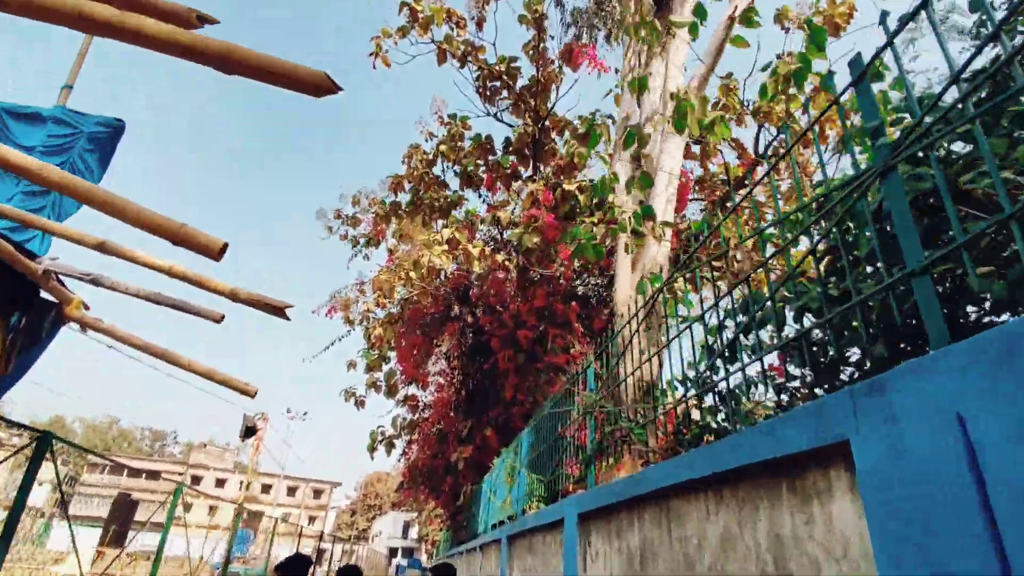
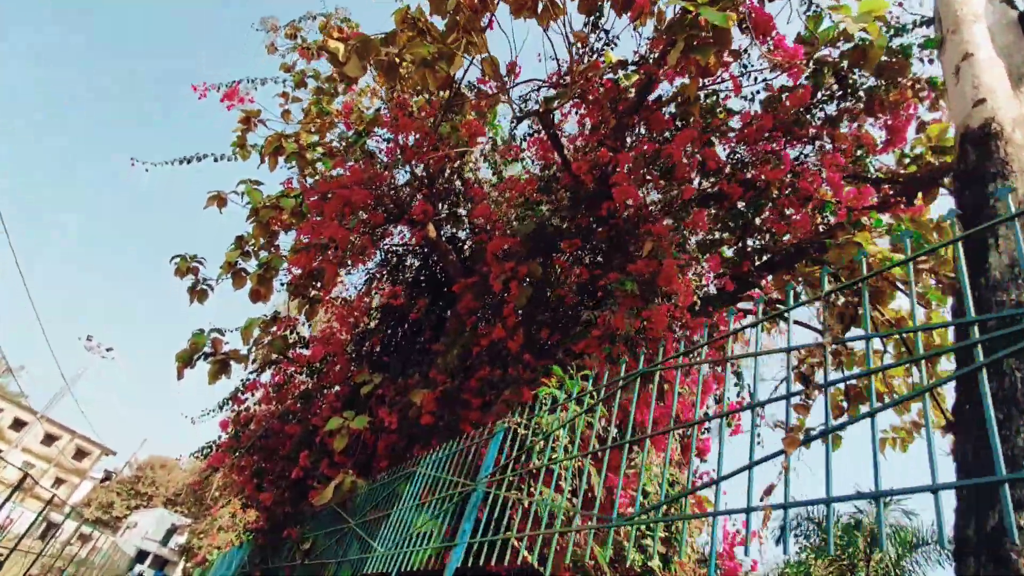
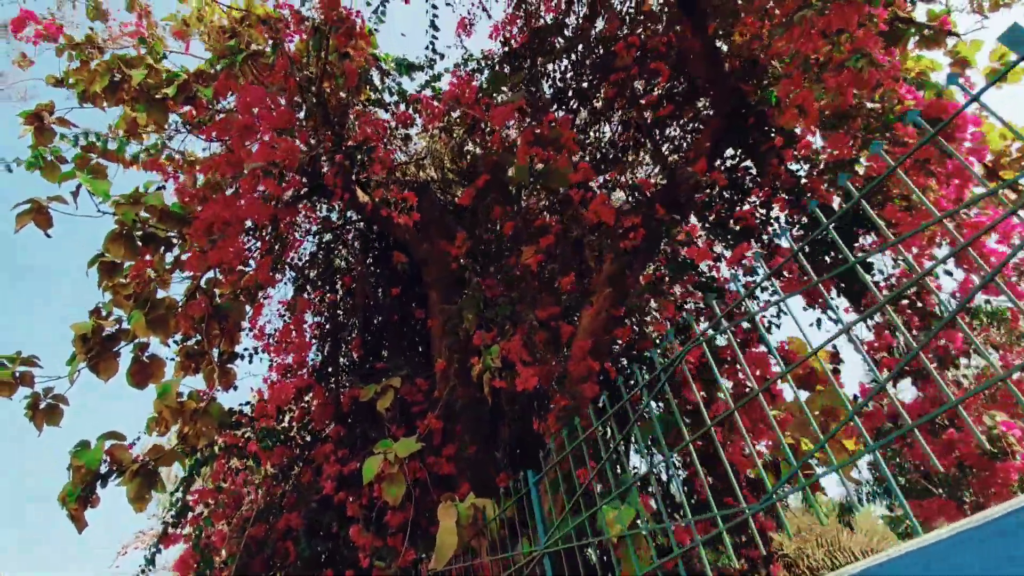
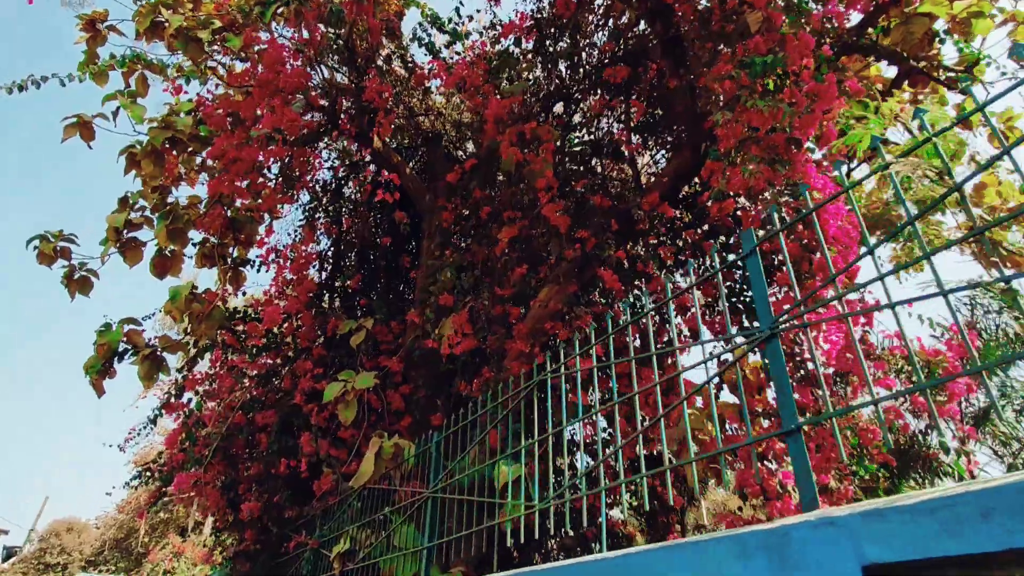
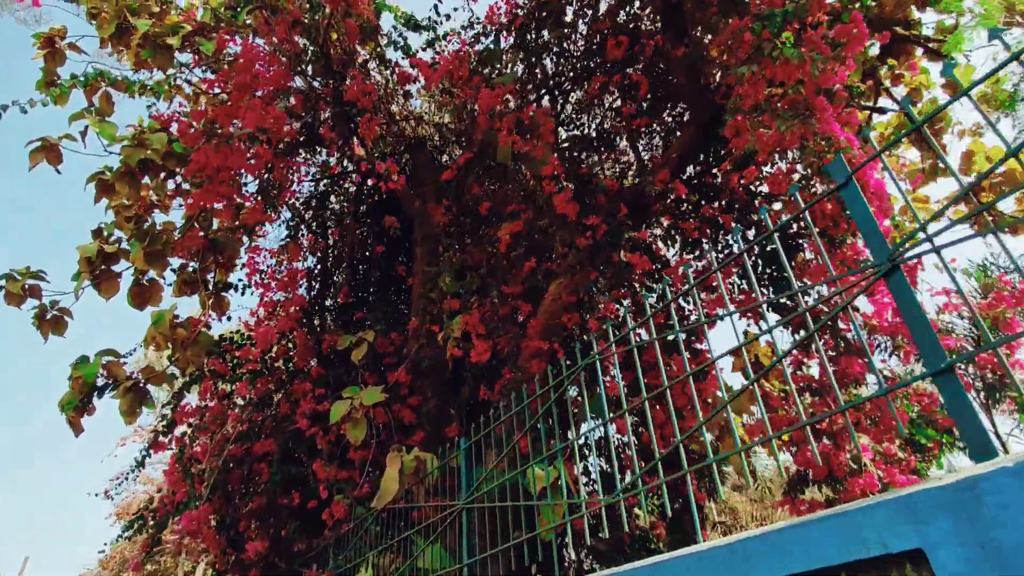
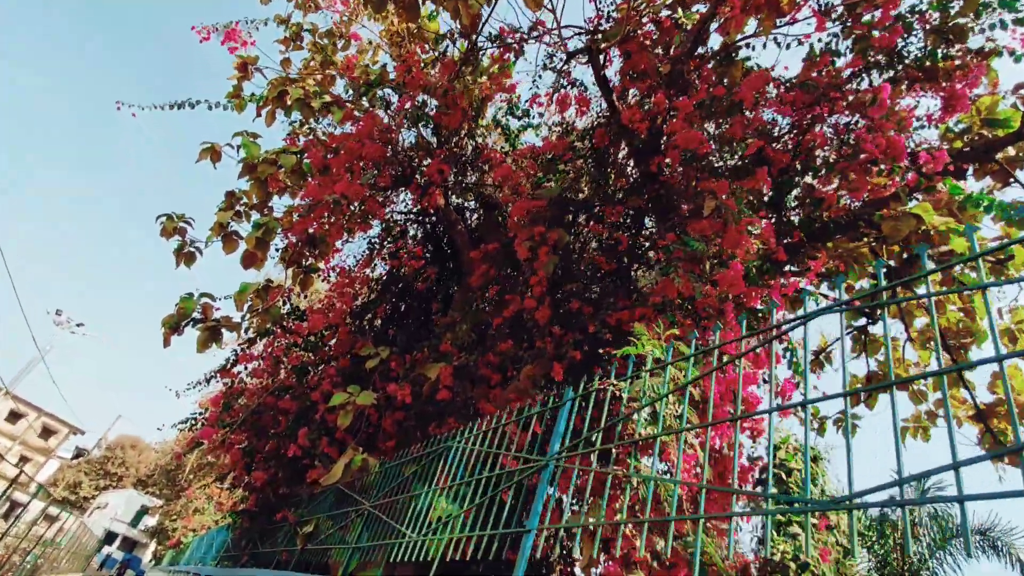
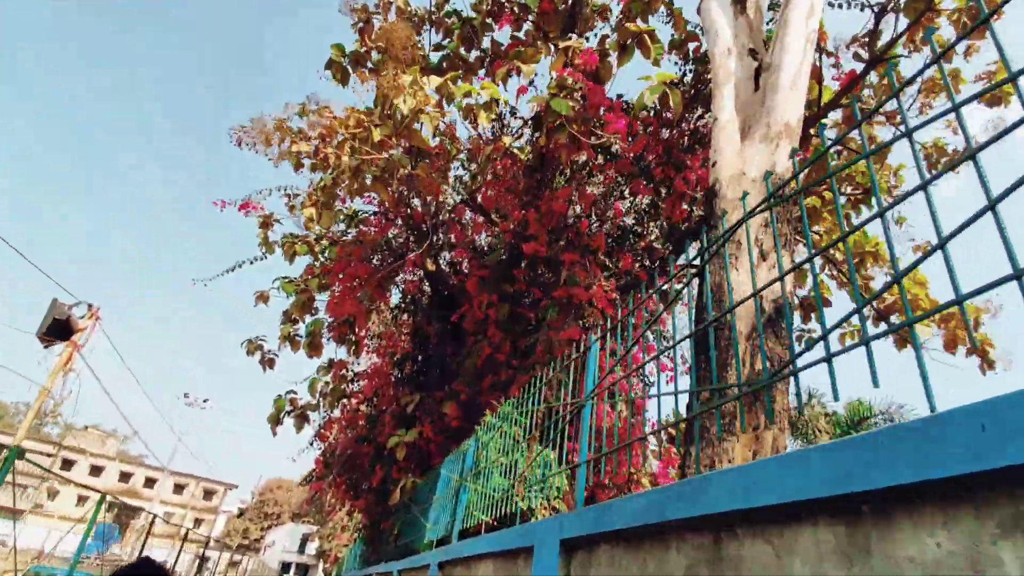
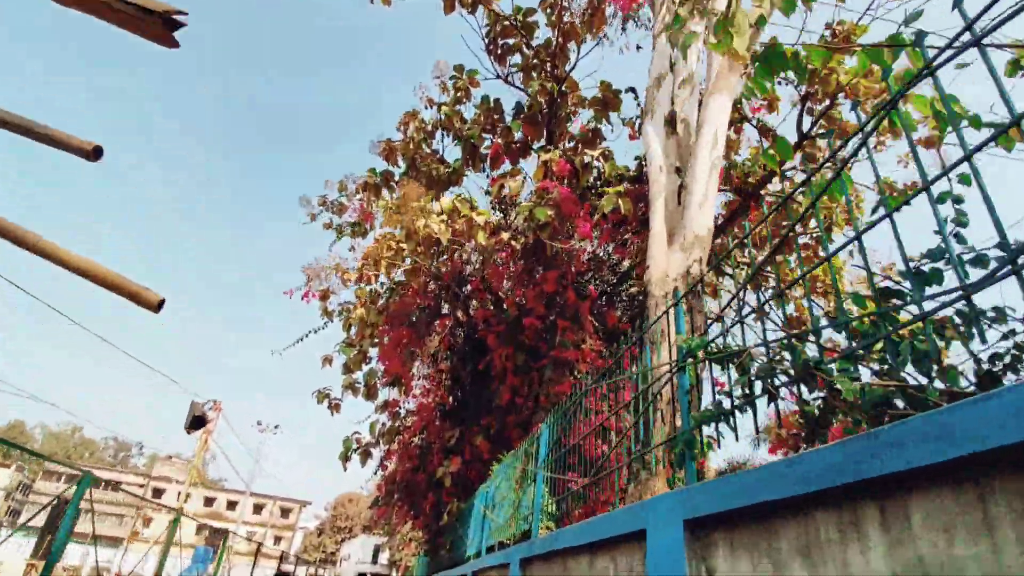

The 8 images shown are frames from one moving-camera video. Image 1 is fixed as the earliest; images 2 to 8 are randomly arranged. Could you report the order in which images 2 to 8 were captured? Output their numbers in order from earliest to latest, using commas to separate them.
8, 7, 2, 6, 4, 5, 3
